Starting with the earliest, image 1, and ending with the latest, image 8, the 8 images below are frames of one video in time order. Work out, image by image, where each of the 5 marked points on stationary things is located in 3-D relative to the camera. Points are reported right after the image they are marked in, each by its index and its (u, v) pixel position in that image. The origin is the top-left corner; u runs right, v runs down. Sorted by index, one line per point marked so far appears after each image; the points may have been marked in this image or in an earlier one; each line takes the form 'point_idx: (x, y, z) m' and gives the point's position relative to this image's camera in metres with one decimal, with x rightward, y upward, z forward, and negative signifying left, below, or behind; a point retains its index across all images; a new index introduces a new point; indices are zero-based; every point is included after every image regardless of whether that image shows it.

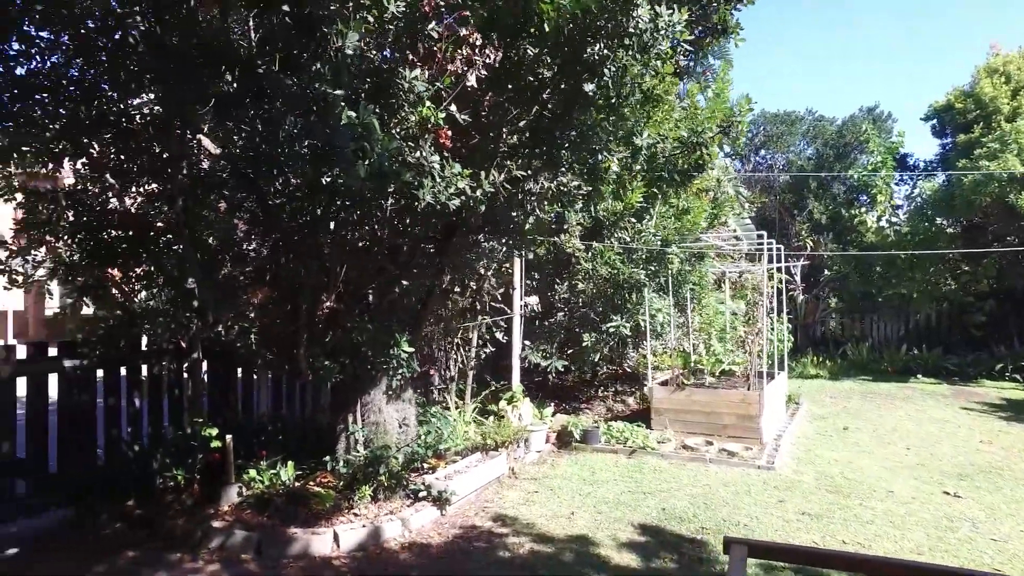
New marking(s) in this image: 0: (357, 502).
0: (-1.2, -1.6, +5.3) m
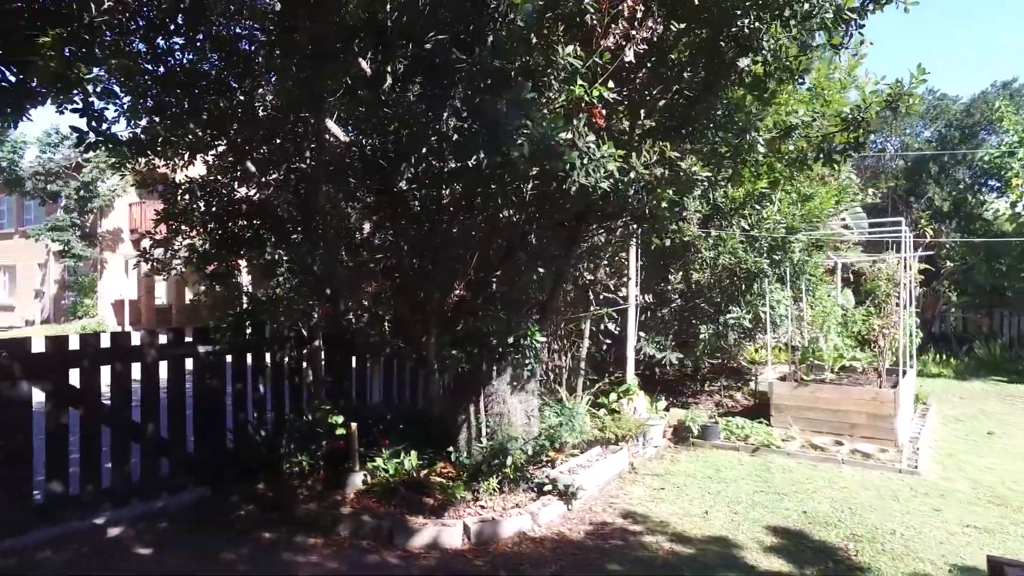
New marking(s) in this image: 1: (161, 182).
0: (-0.2, -1.5, +5.2) m
1: (-3.0, +0.9, +5.9) m
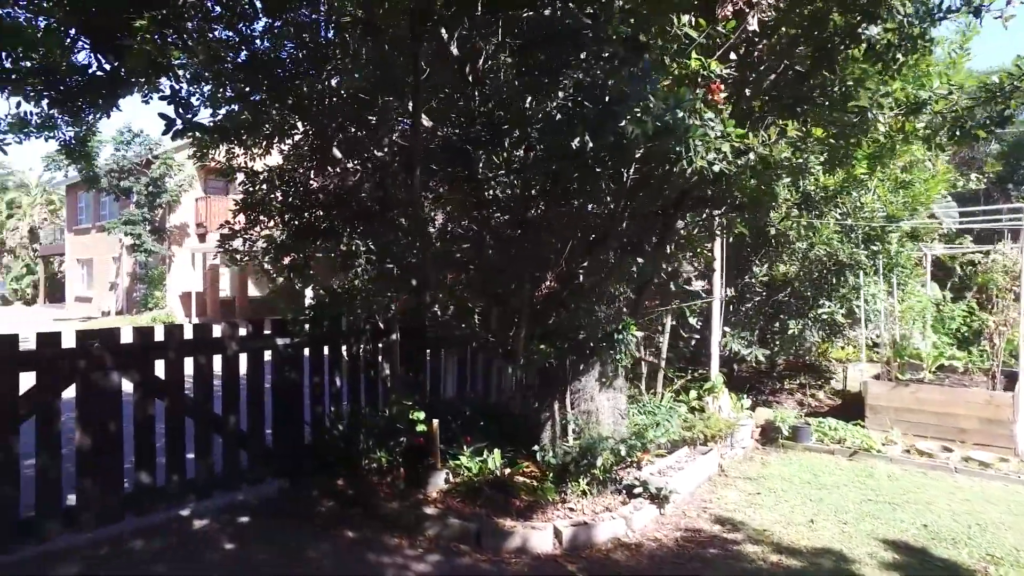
0: (+0.4, -1.5, +5.0) m
1: (-2.3, +1.0, +5.8) m
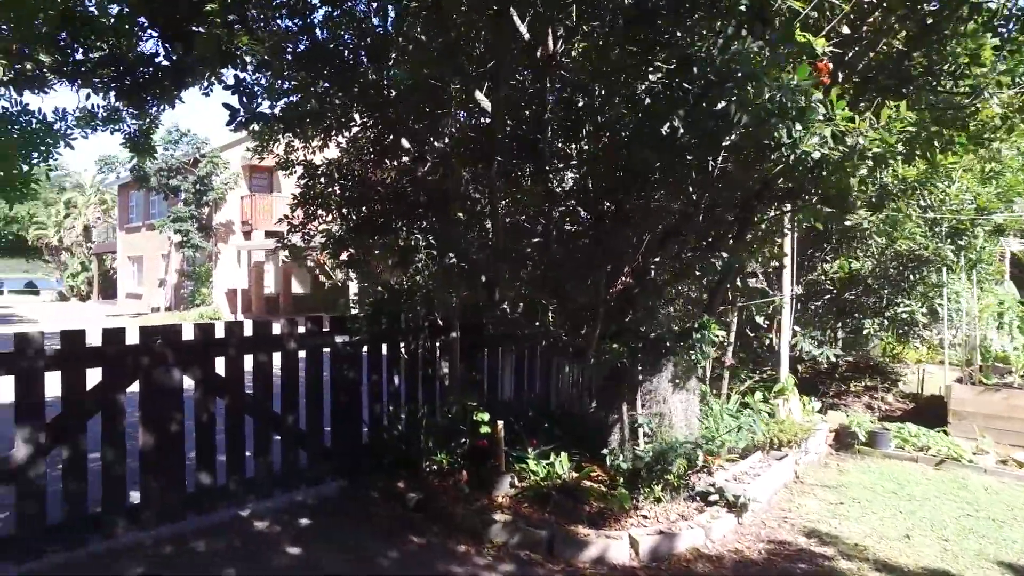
0: (+0.9, -1.5, +4.7) m
1: (-1.7, +1.0, +5.7) m
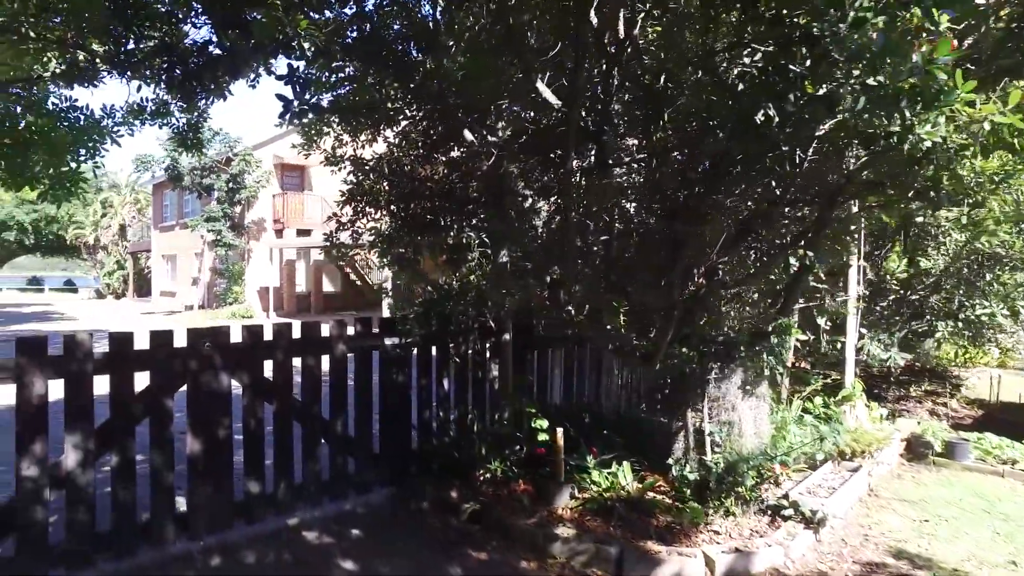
0: (+1.3, -1.5, +4.4) m
1: (-1.3, +1.0, +5.5) m
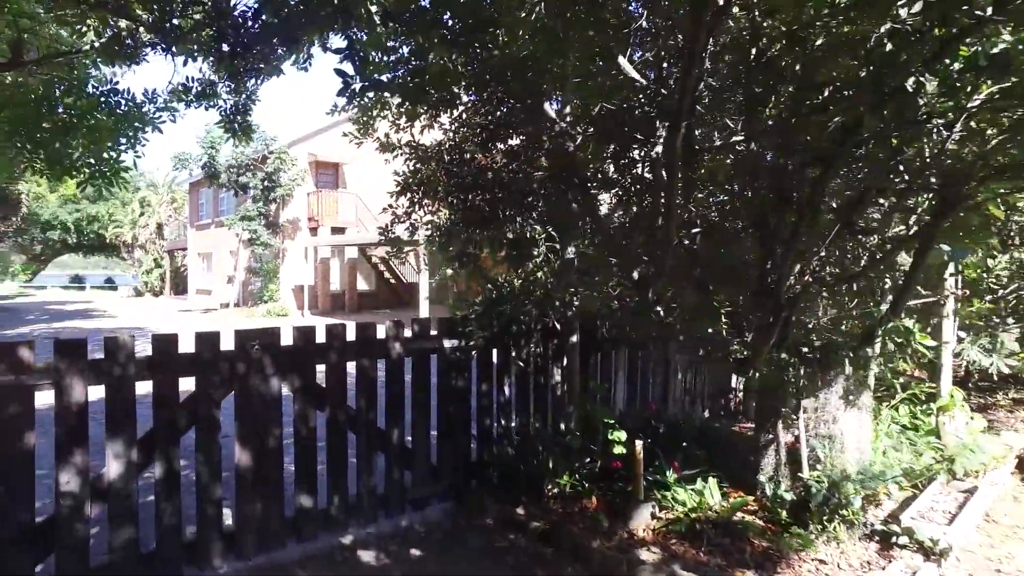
0: (+1.8, -1.5, +4.0) m
1: (-0.8, +1.0, +5.1) m
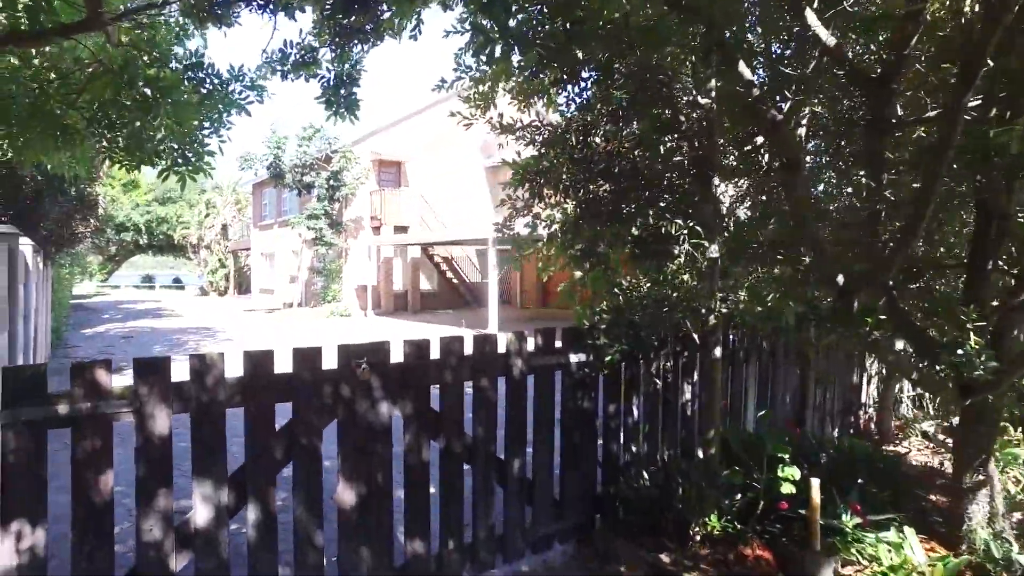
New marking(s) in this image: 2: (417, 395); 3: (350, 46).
0: (+2.5, -1.5, +3.1) m
1: (0.0, +1.0, +4.4) m
2: (-0.5, -0.5, +3.5) m
3: (-0.9, +1.2, +3.6) m
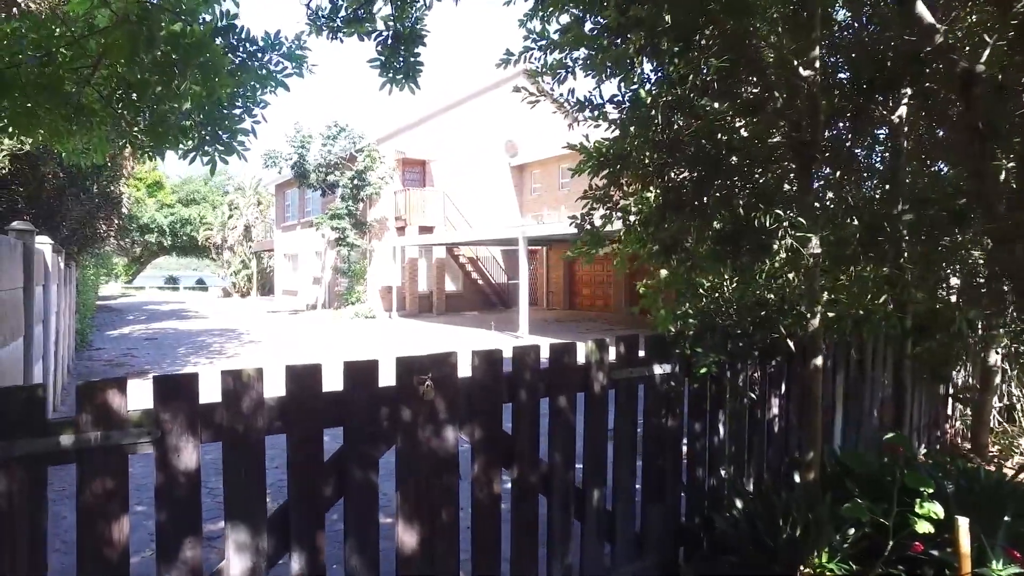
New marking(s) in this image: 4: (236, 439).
0: (+2.9, -1.5, +2.4) m
1: (+0.4, +1.0, +3.9) m
2: (-0.1, -0.5, +3.0) m
3: (-0.5, +1.2, +3.1) m
4: (-0.9, -0.5, +2.3) m
